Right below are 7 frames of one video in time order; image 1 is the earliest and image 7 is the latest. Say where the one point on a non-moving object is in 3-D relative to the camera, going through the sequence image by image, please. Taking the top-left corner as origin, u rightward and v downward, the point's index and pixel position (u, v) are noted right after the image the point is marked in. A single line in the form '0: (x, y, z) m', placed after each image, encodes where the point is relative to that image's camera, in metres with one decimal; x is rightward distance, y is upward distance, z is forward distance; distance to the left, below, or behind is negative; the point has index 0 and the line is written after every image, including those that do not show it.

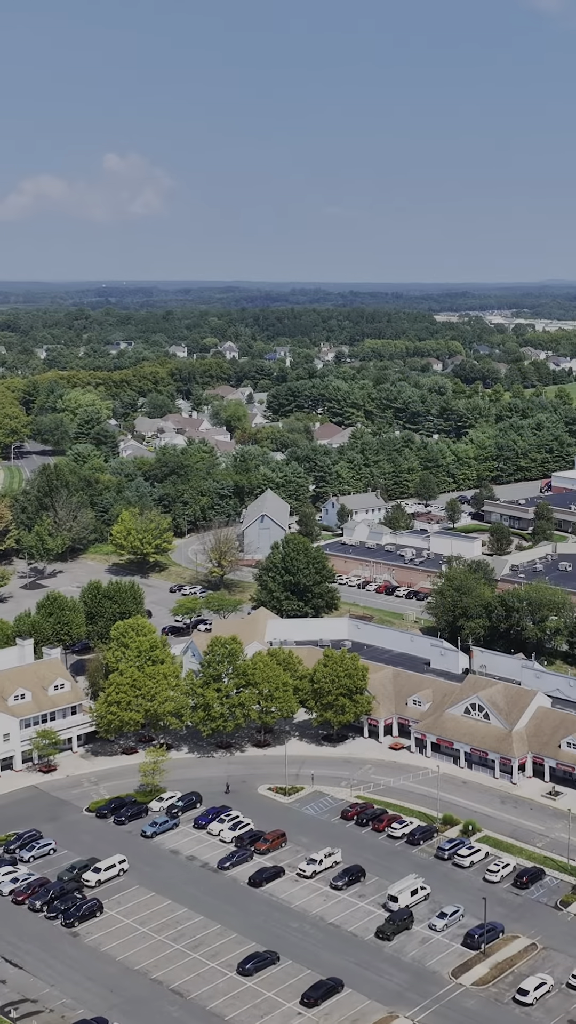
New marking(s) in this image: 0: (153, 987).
0: (-1.6, -5.7, +19.5) m
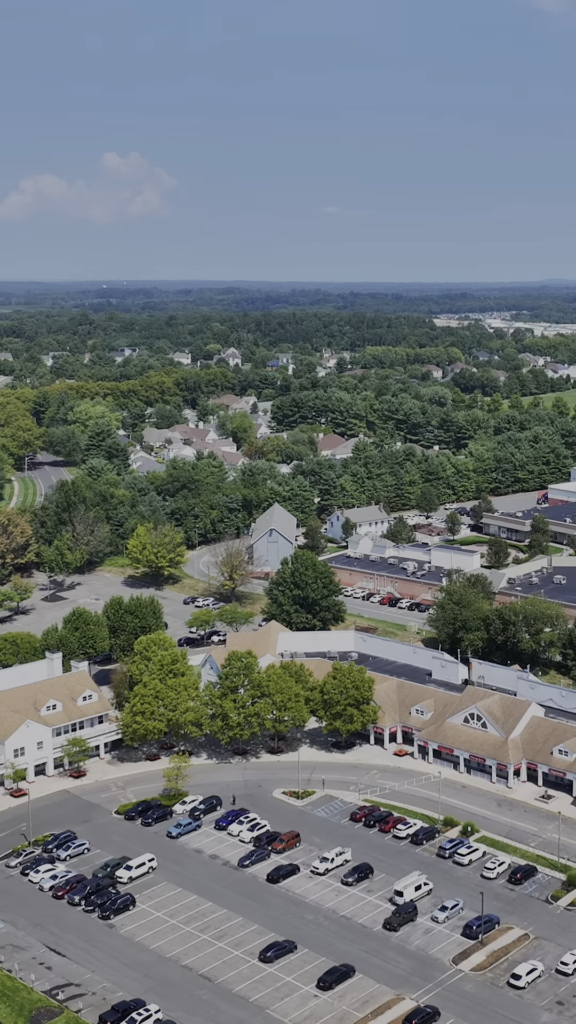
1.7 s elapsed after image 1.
0: (-1.4, -6.2, +21.7) m
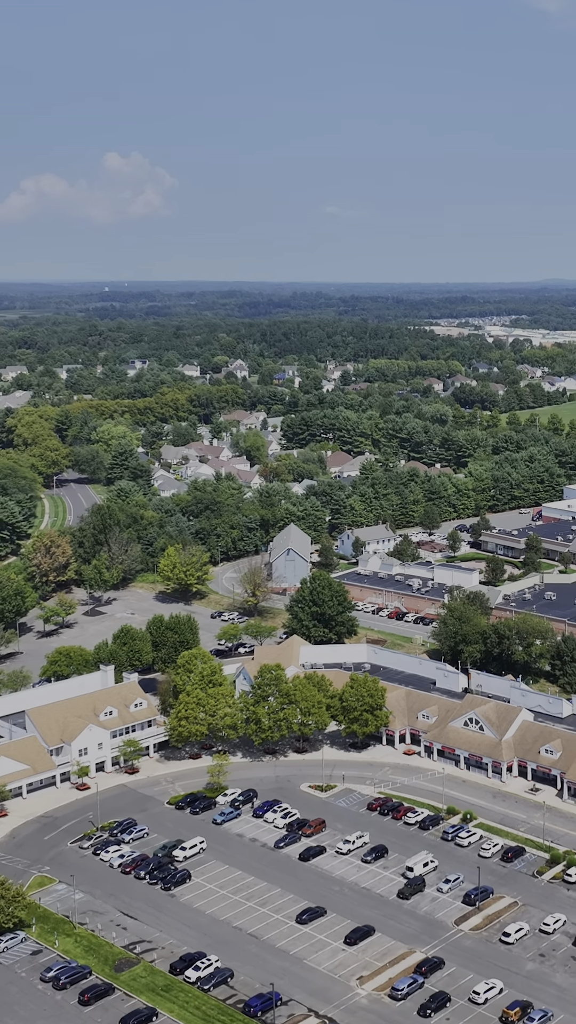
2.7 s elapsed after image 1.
0: (-0.9, -6.9, +26.5) m
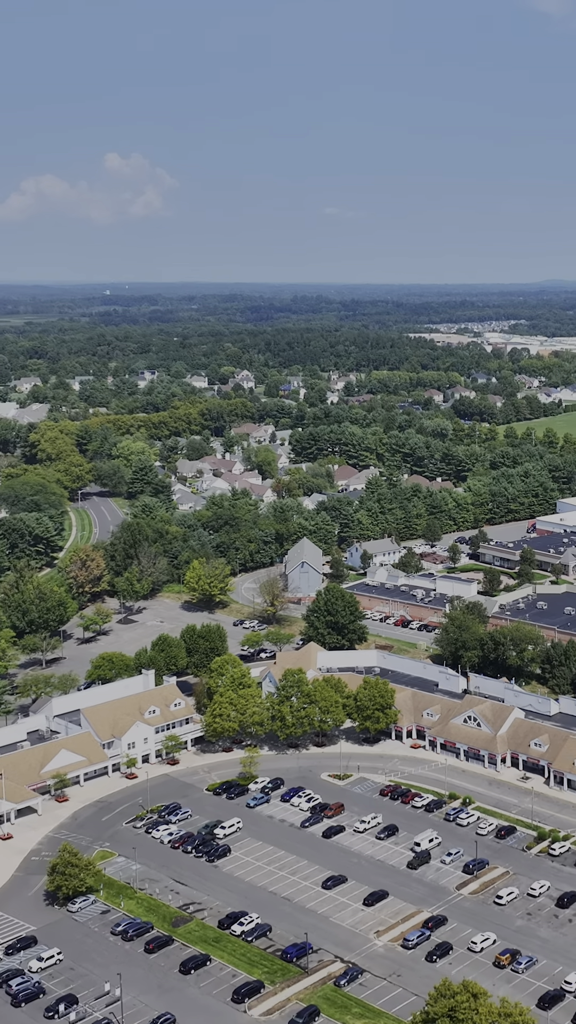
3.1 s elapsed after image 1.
0: (-0.3, -7.4, +31.4) m
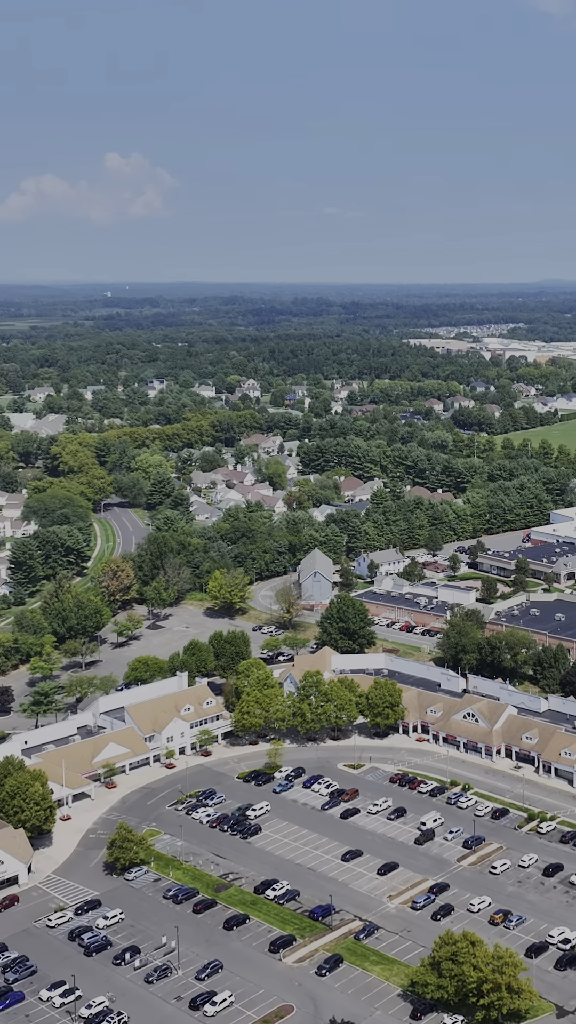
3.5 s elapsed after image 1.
0: (+0.2, -8.0, +36.5) m
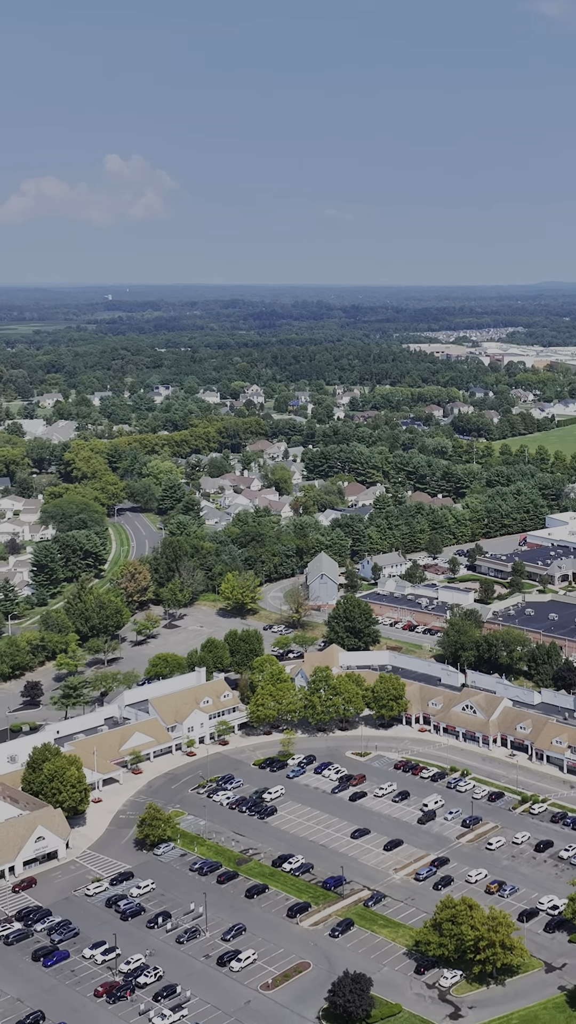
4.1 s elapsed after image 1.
0: (+0.6, -8.2, +40.0) m
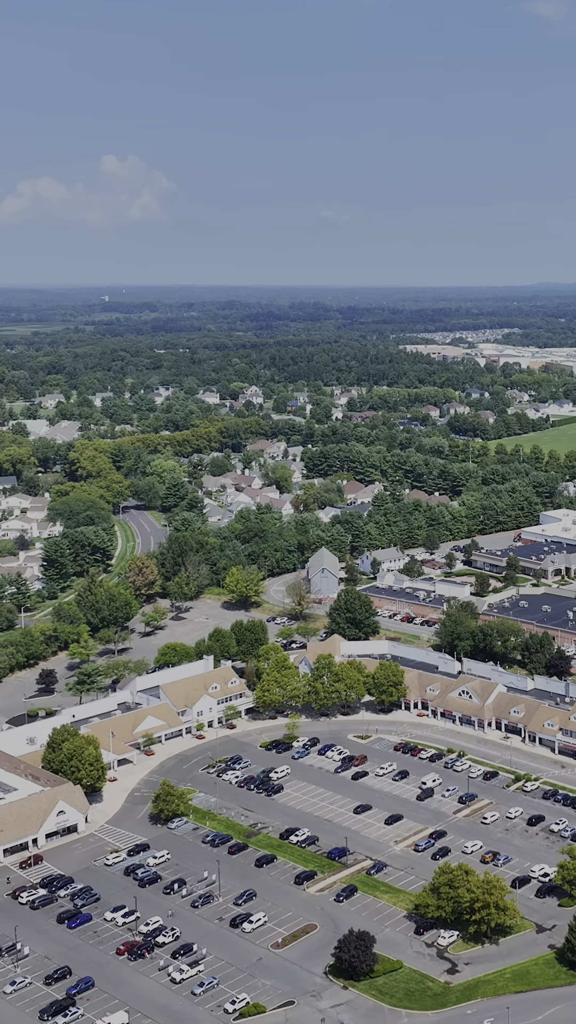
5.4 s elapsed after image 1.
0: (+0.7, -8.0, +42.4) m
